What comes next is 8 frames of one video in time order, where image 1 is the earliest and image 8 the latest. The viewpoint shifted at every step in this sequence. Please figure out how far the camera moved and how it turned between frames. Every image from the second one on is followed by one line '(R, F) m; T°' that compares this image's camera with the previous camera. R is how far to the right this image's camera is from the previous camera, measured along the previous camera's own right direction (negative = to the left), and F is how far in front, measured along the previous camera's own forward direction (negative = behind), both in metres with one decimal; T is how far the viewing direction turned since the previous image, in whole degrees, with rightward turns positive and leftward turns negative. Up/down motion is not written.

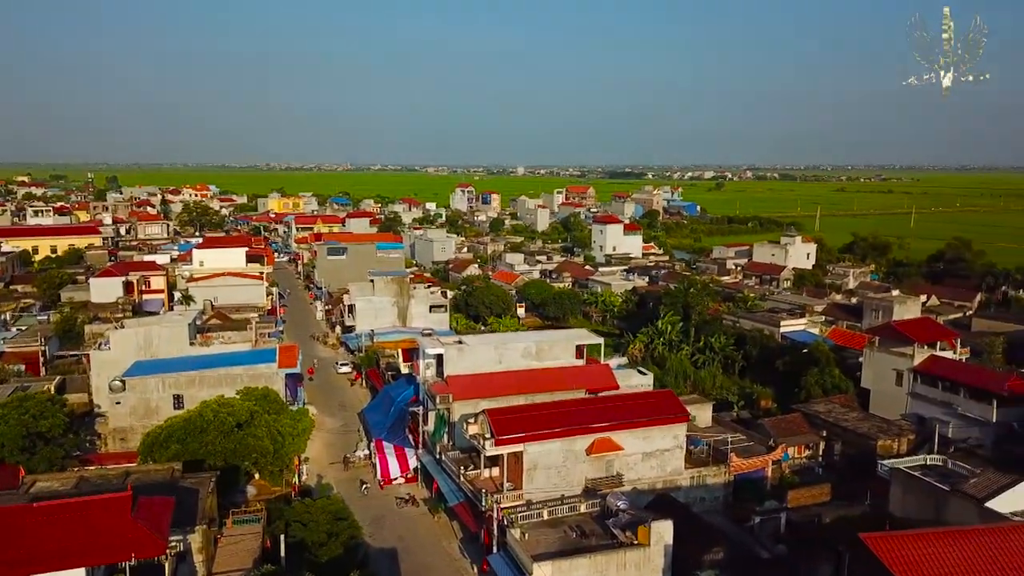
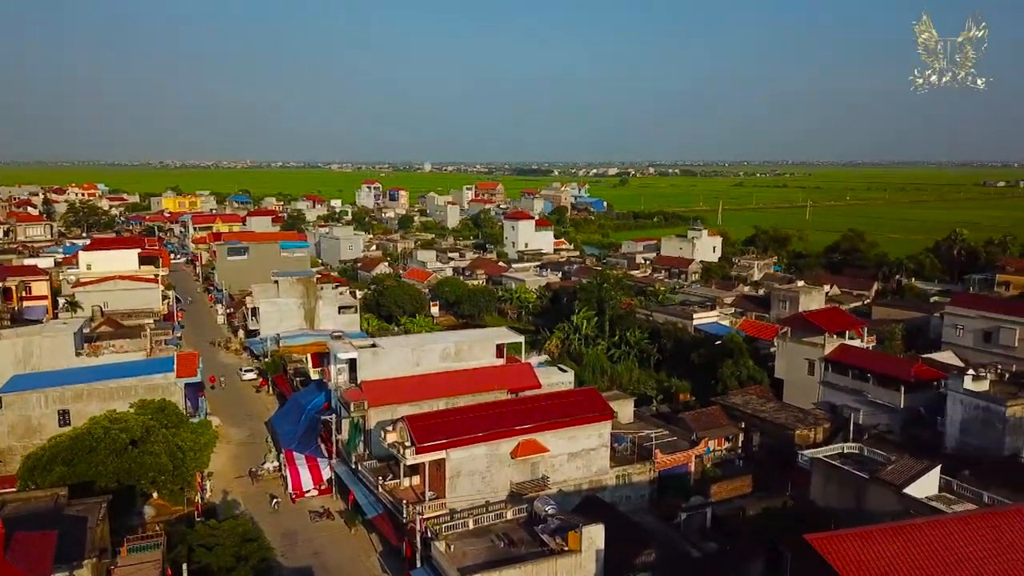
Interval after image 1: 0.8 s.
(-0.2, +0.8) m; +6°
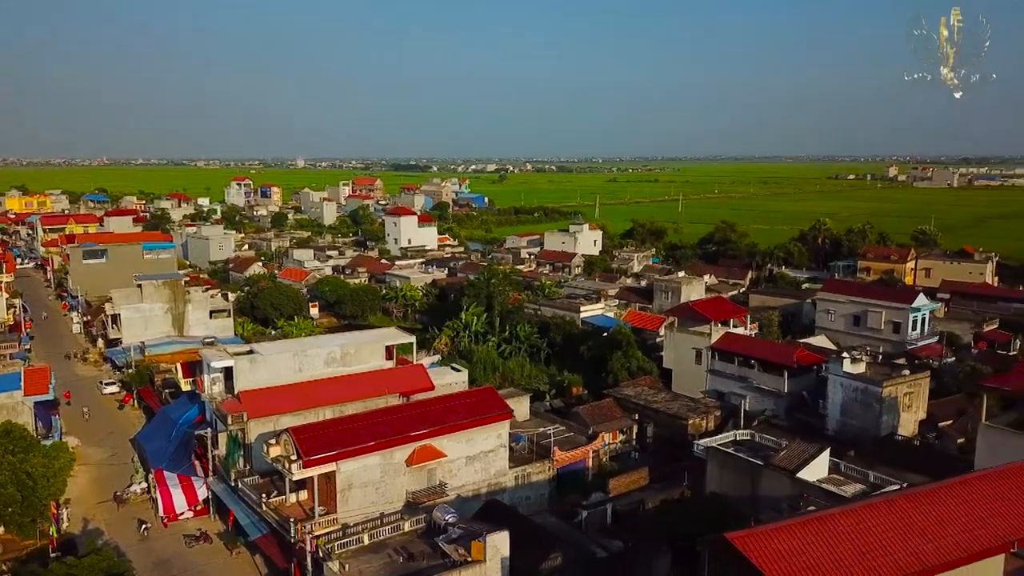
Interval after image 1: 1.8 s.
(-0.2, +0.8) m; +8°
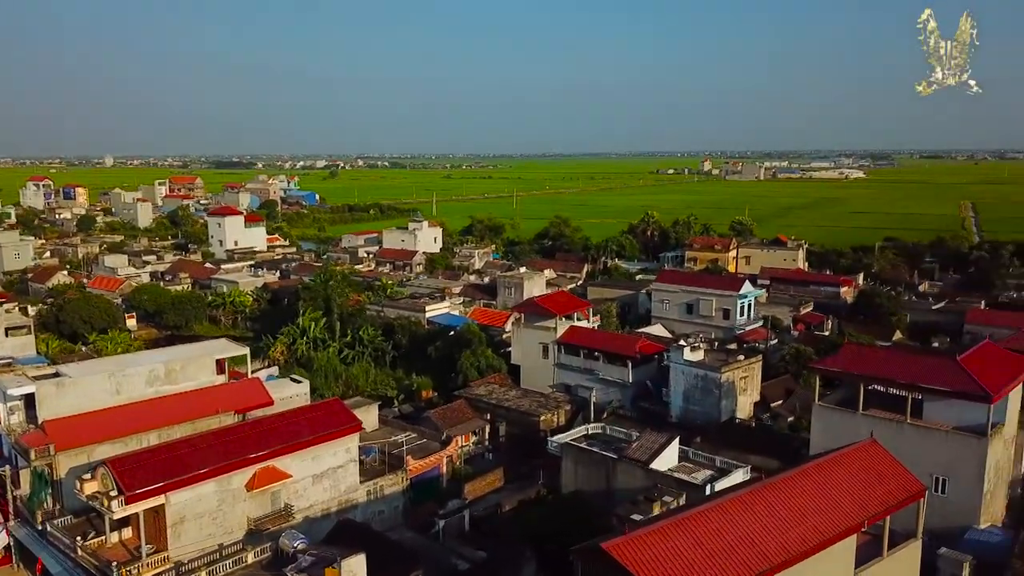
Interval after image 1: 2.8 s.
(-0.2, +0.8) m; +11°
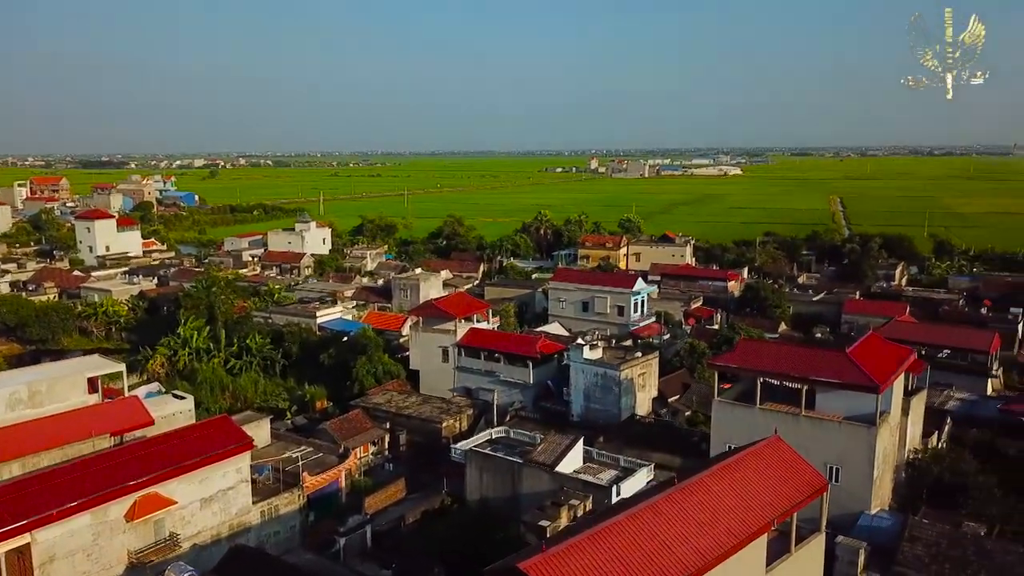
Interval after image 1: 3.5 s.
(-0.2, +0.5) m; +8°
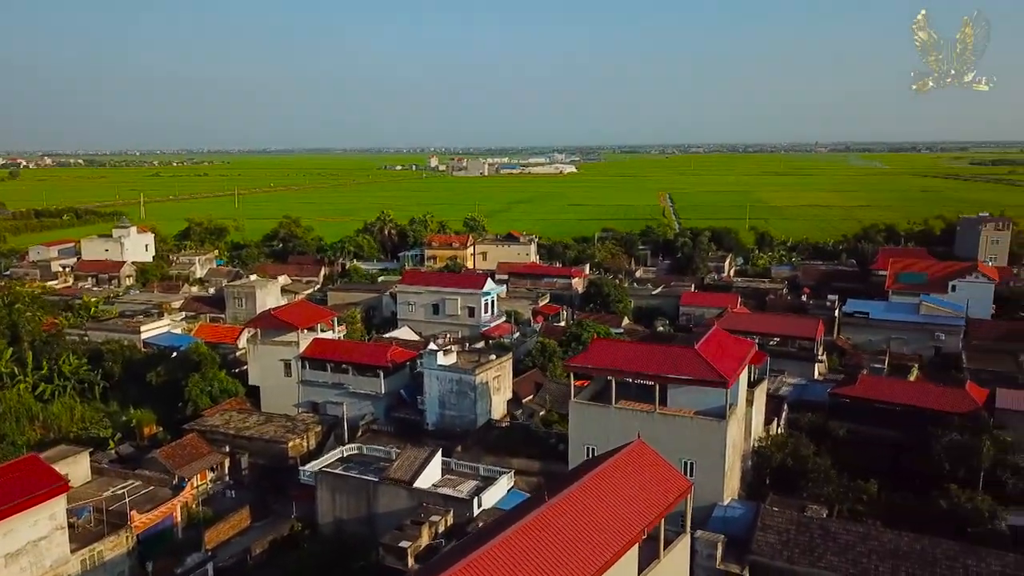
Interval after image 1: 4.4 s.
(-0.2, +0.7) m; +11°
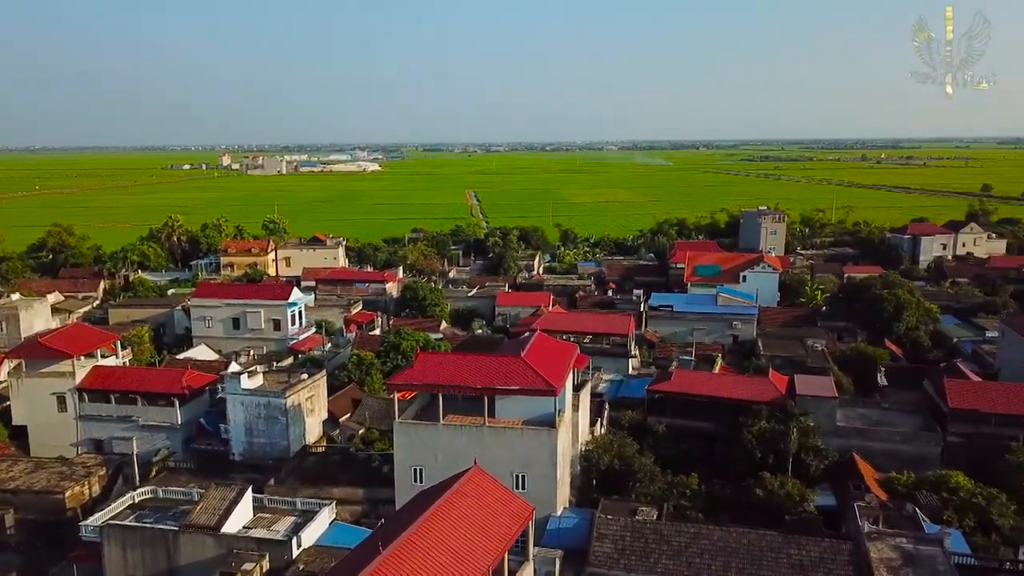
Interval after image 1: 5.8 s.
(-0.1, +1.0) m; +13°
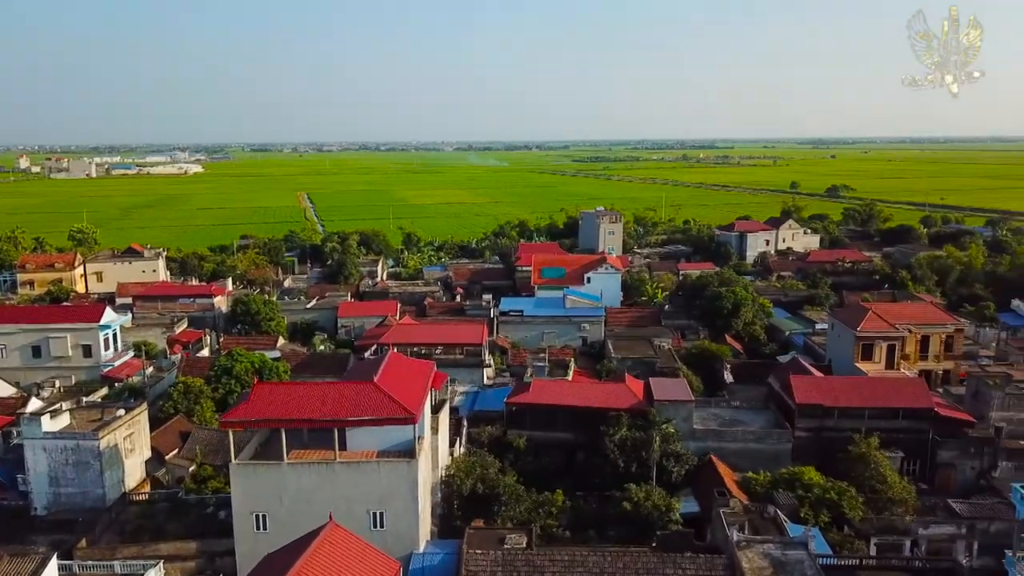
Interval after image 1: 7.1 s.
(-0.2, +1.2) m; +11°
